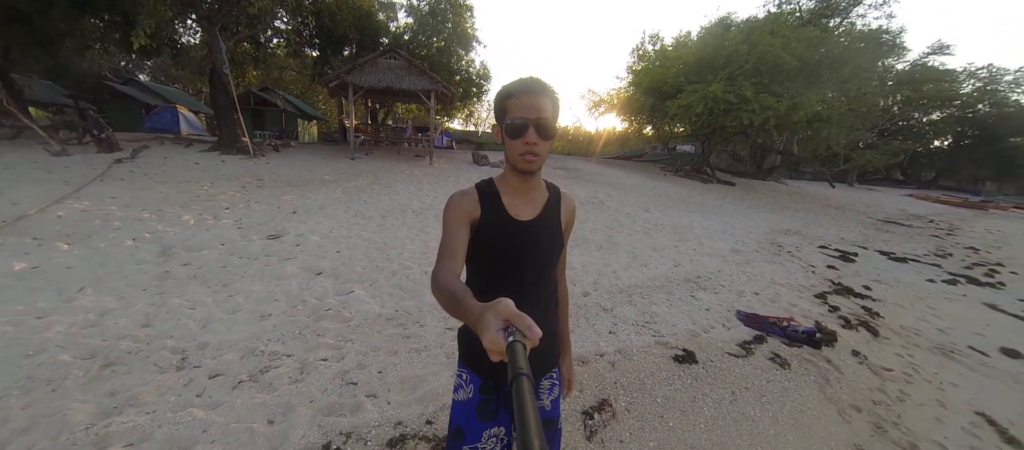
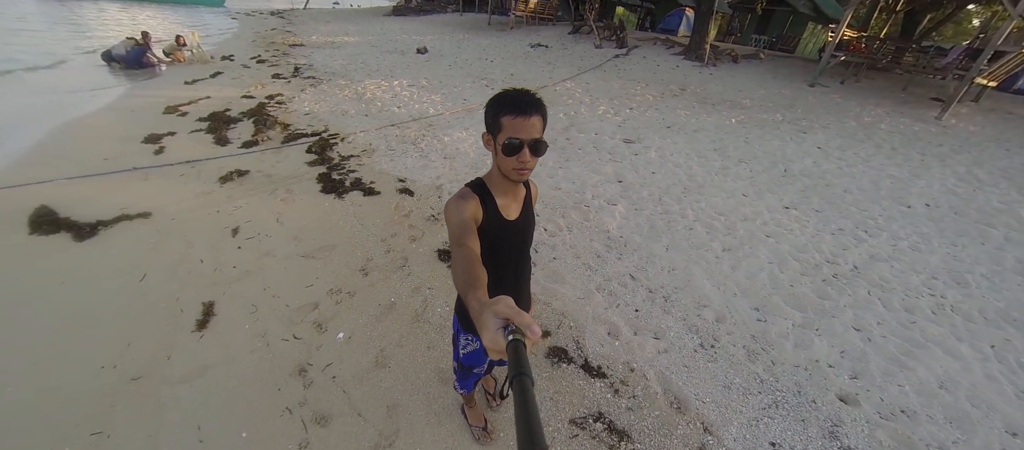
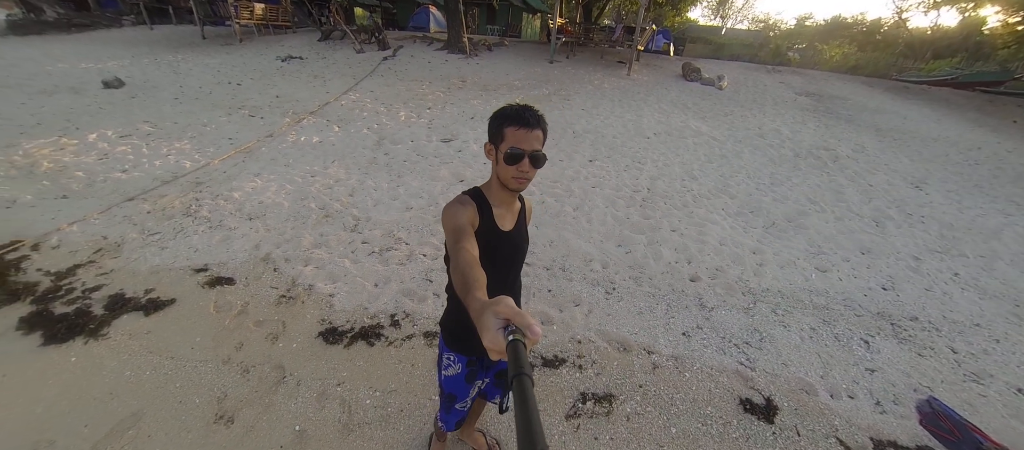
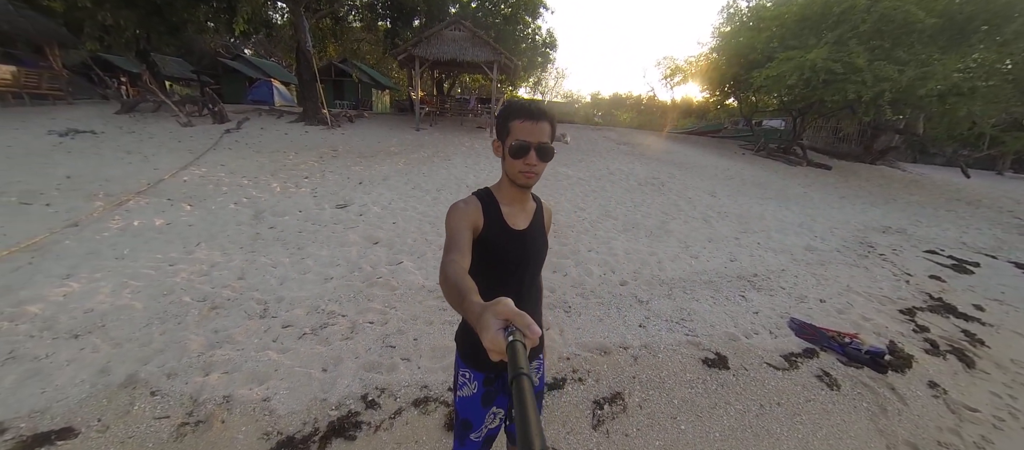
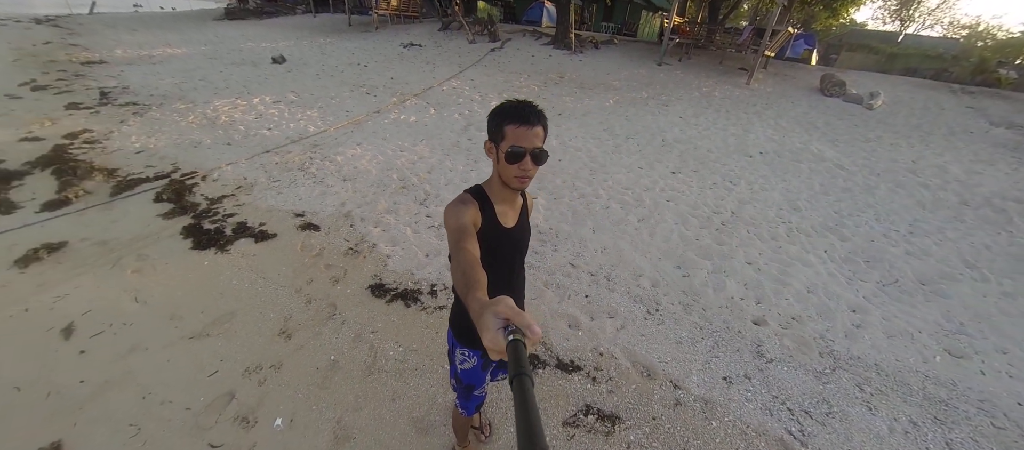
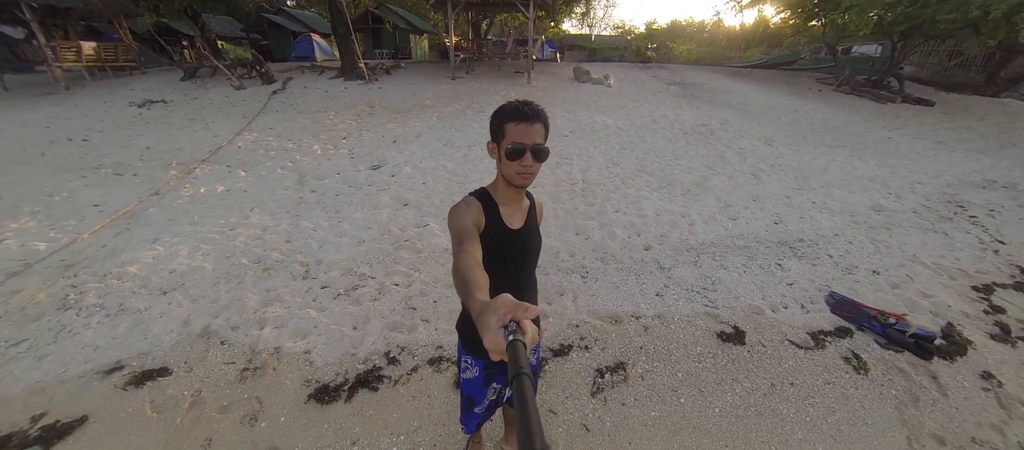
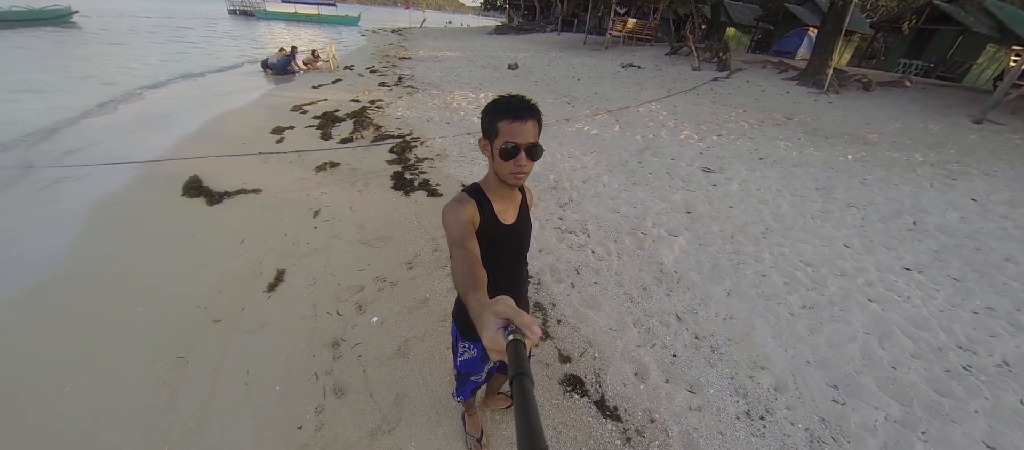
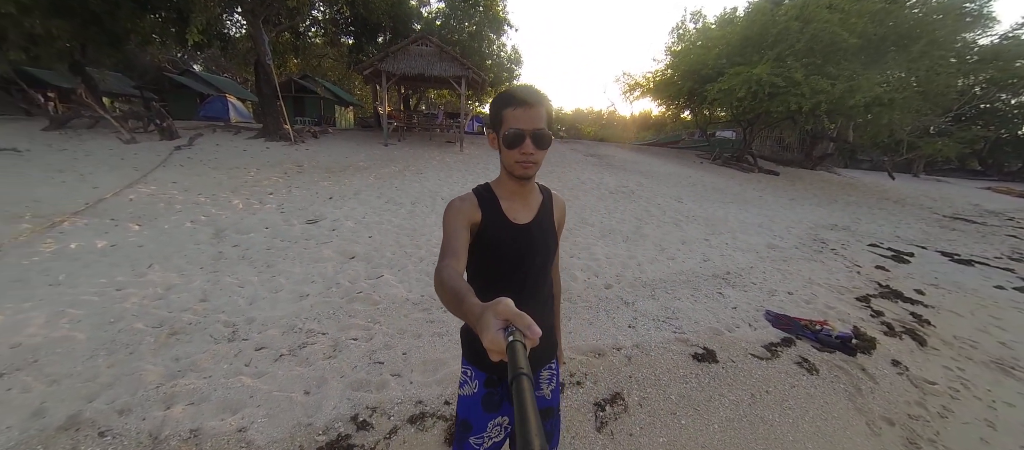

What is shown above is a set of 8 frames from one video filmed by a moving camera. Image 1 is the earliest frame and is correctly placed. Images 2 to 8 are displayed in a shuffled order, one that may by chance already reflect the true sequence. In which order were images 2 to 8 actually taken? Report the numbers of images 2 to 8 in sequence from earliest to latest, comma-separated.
8, 4, 6, 3, 5, 2, 7
